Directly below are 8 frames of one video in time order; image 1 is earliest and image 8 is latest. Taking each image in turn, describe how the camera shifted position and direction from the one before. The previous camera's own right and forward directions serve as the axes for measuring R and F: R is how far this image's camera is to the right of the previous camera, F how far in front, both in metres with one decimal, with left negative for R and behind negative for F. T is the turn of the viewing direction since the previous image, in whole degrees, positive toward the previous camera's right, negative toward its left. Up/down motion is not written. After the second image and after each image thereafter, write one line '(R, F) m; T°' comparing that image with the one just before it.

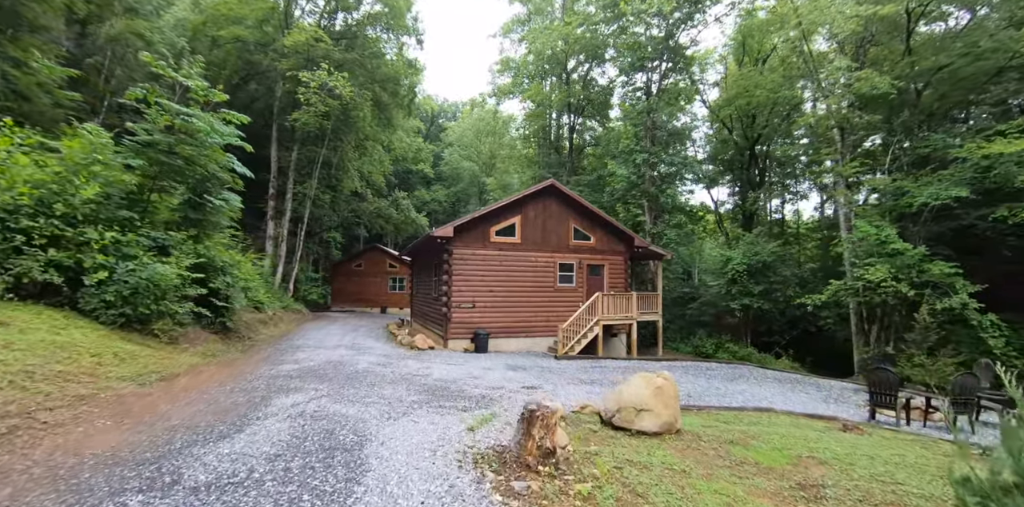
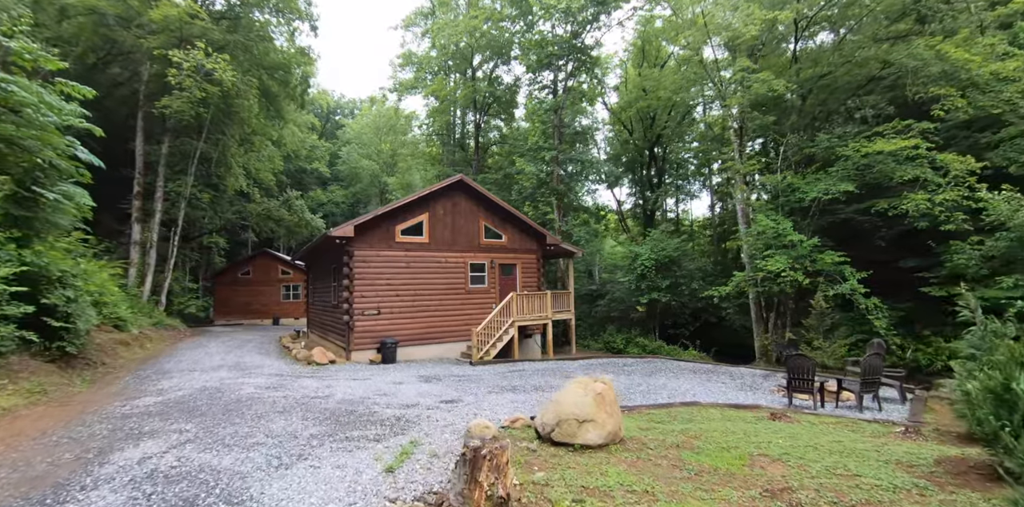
(-0.2, +0.8) m; +11°
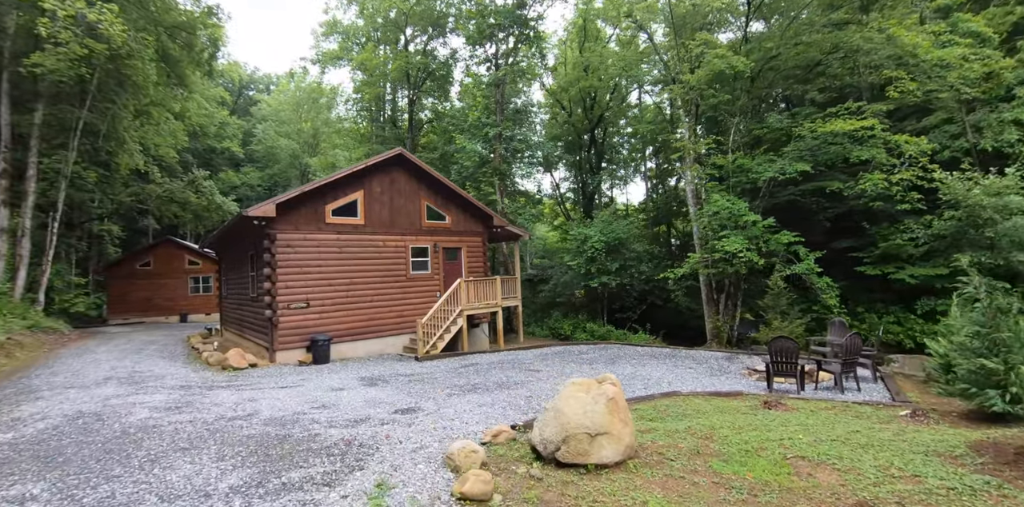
(-0.5, +1.1) m; +8°
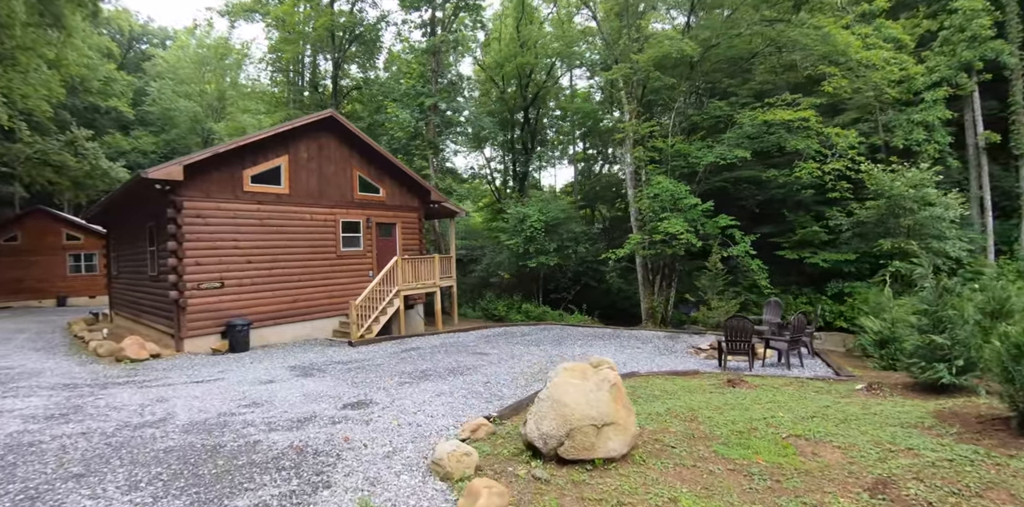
(-0.5, +0.6) m; +9°
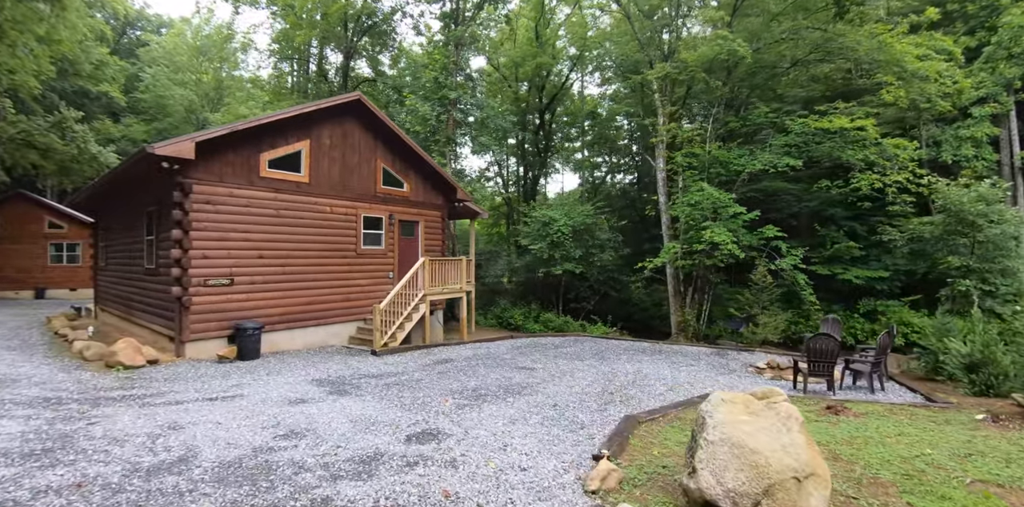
(-1.0, +1.0) m; +1°
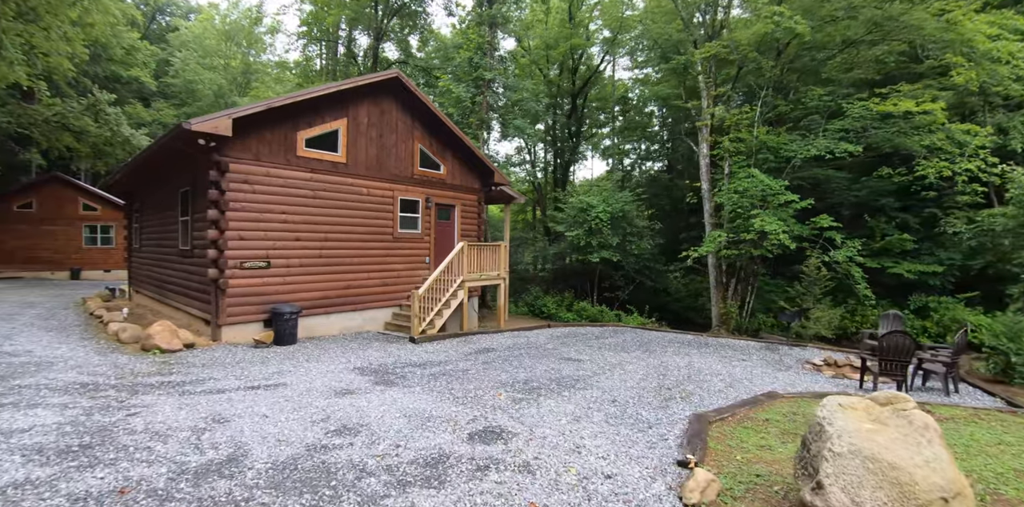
(-0.4, +0.4) m; -2°
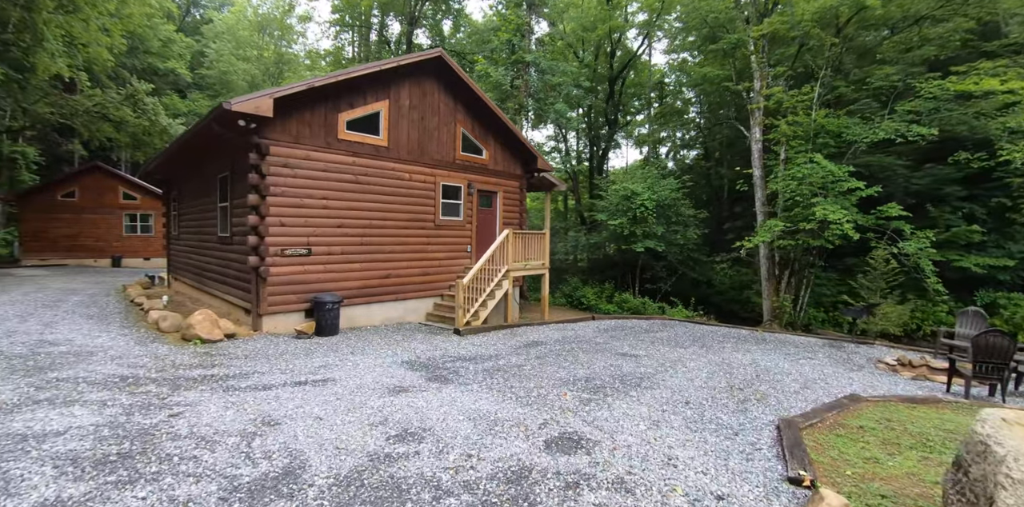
(-0.4, +0.5) m; -3°
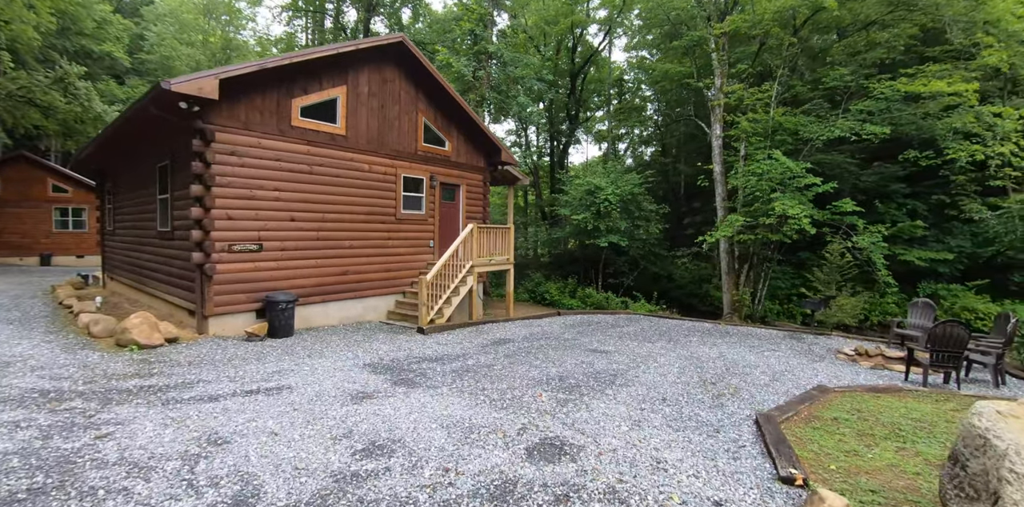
(-0.1, +0.3) m; +5°
